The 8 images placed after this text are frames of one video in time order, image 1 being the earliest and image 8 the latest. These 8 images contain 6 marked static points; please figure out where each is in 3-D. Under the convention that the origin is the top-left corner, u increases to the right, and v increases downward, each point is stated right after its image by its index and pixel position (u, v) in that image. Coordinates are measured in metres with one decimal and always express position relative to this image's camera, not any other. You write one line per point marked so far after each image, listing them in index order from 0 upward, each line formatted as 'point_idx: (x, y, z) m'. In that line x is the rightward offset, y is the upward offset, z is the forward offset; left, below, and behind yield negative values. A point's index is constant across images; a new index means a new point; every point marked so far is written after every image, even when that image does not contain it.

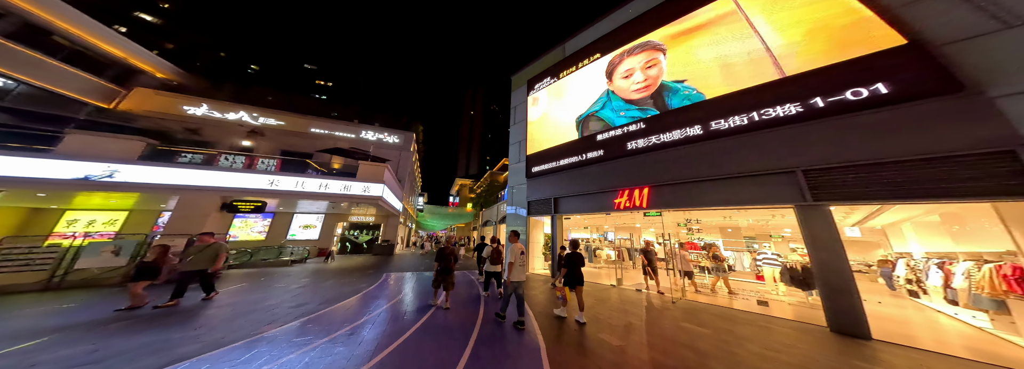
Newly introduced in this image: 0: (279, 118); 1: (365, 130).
0: (-16.8, +4.8, +15.8) m
1: (-11.9, +4.4, +17.7) m
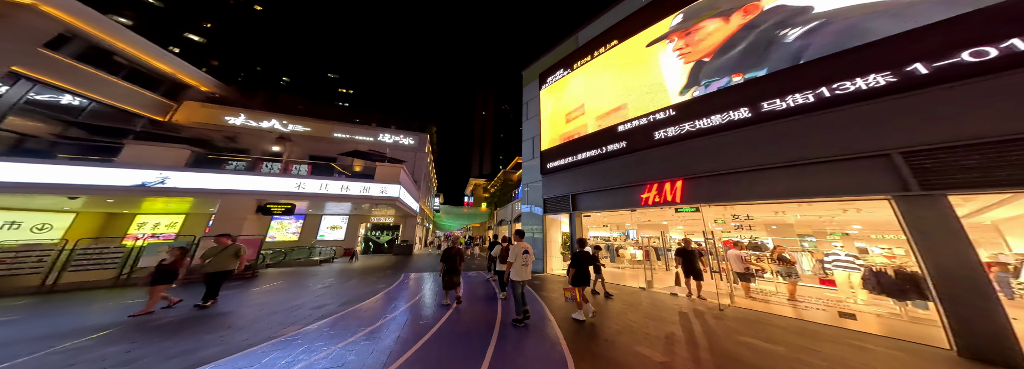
0: (-15.9, +4.5, +16.6) m
1: (-10.9, +4.3, +18.2) m
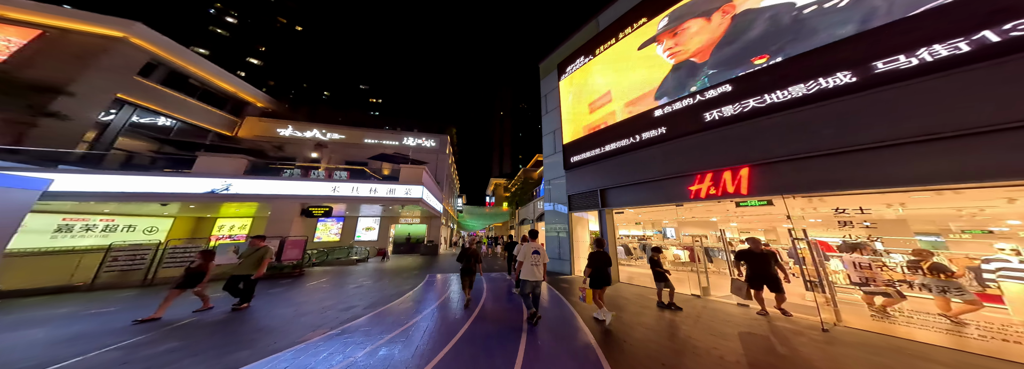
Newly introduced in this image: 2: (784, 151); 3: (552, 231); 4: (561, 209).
0: (-14.4, +4.2, +17.7) m
1: (-9.2, +4.1, +18.8) m
2: (+5.8, +0.7, +4.6) m
3: (+1.6, -1.8, +8.6) m
4: (+1.9, -1.0, +8.5) m
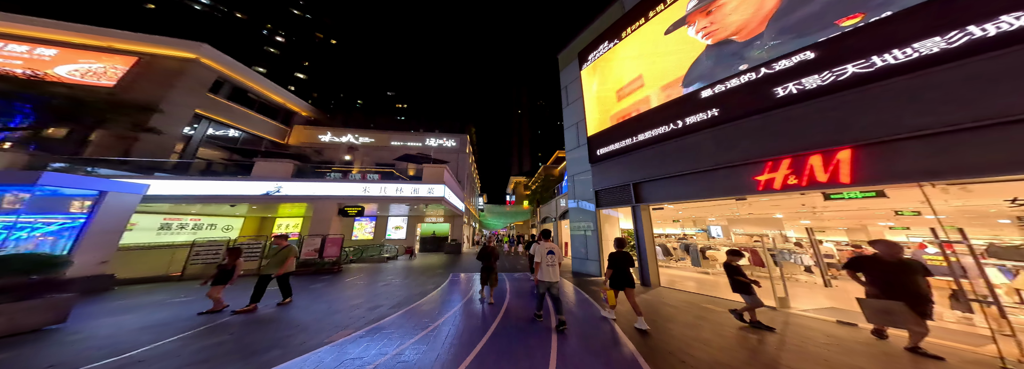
0: (-12.7, +4.1, +18.6) m
1: (-7.5, +4.1, +19.2) m
2: (+6.2, +1.0, +3.8) m
3: (+2.4, -1.6, +8.1) m
4: (+2.8, -0.8, +8.1) m
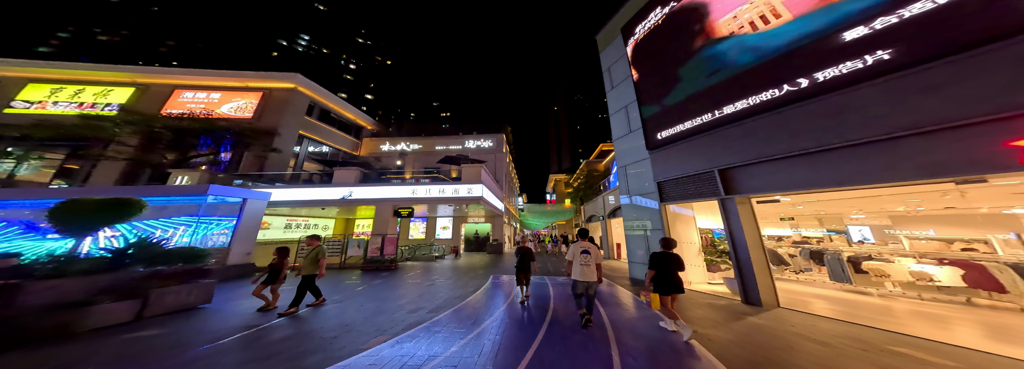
0: (-9.3, +3.8, +20.0) m
1: (-4.1, +4.0, +19.7) m
2: (+6.7, +1.3, +2.0) m
3: (+3.9, -1.4, +6.9) m
4: (+4.2, -0.6, +6.8) m
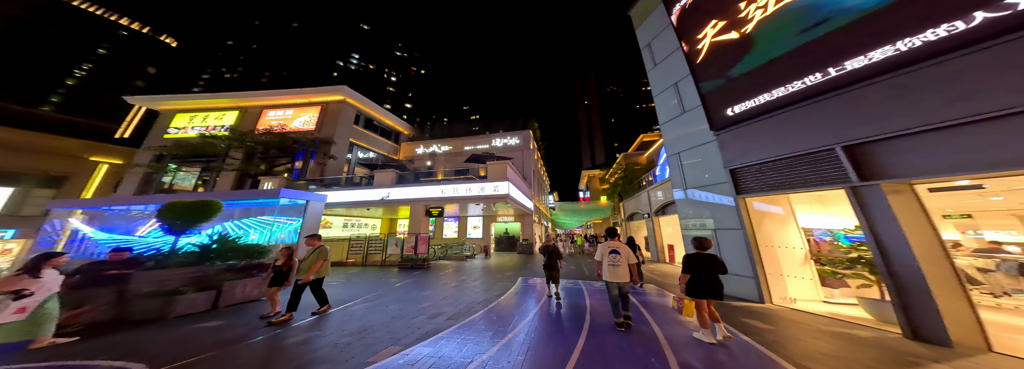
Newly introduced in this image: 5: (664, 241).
0: (-6.7, +3.8, +20.5) m
1: (-1.6, +4.1, +19.5) m
2: (+6.9, +1.6, +0.5) m
3: (+4.8, -1.2, +5.8) m
4: (+5.0, -0.4, +5.6) m
5: (+6.7, -2.5, +9.8) m
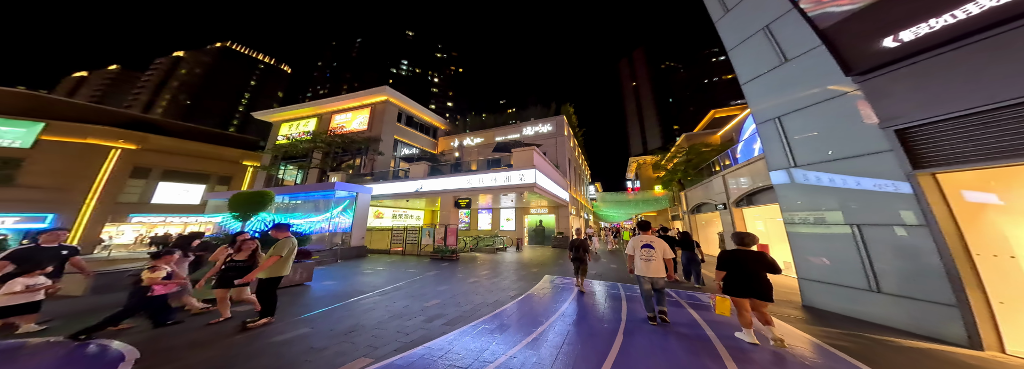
0: (-3.3, +4.5, +20.5) m
1: (+1.6, +4.9, +18.5) m
2: (+6.4, +1.8, -1.6) m
3: (+5.4, -0.8, +4.1) m
4: (+5.6, 0.0, +3.8) m
5: (+8.1, -2.0, +7.6) m
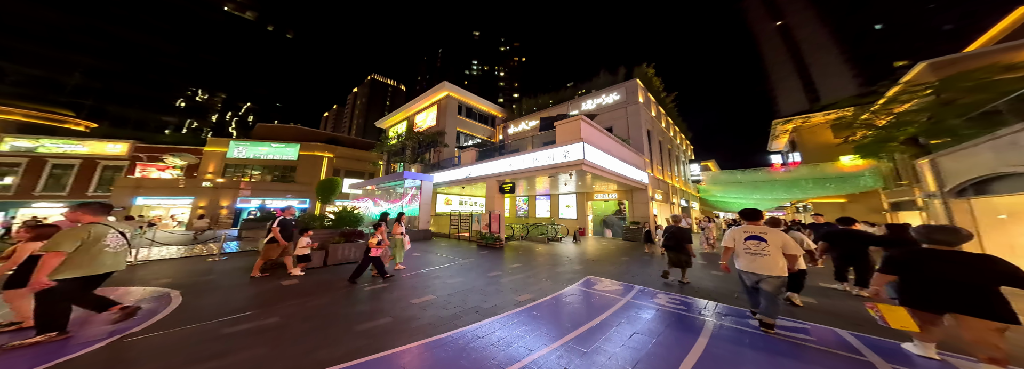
0: (+3.4, +5.5, +19.0) m
1: (+7.1, +5.9, +15.2) m
2: (+3.6, +2.1, -5.0) m
3: (+5.0, -0.3, +0.6) m
4: (+5.1, +0.5, +0.3) m
5: (+8.9, -1.4, +2.9) m
